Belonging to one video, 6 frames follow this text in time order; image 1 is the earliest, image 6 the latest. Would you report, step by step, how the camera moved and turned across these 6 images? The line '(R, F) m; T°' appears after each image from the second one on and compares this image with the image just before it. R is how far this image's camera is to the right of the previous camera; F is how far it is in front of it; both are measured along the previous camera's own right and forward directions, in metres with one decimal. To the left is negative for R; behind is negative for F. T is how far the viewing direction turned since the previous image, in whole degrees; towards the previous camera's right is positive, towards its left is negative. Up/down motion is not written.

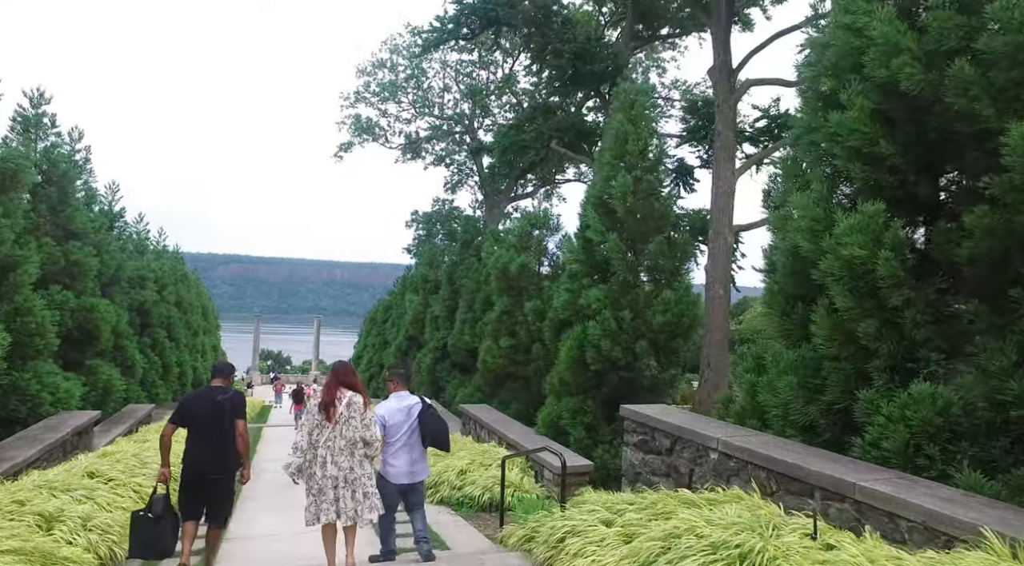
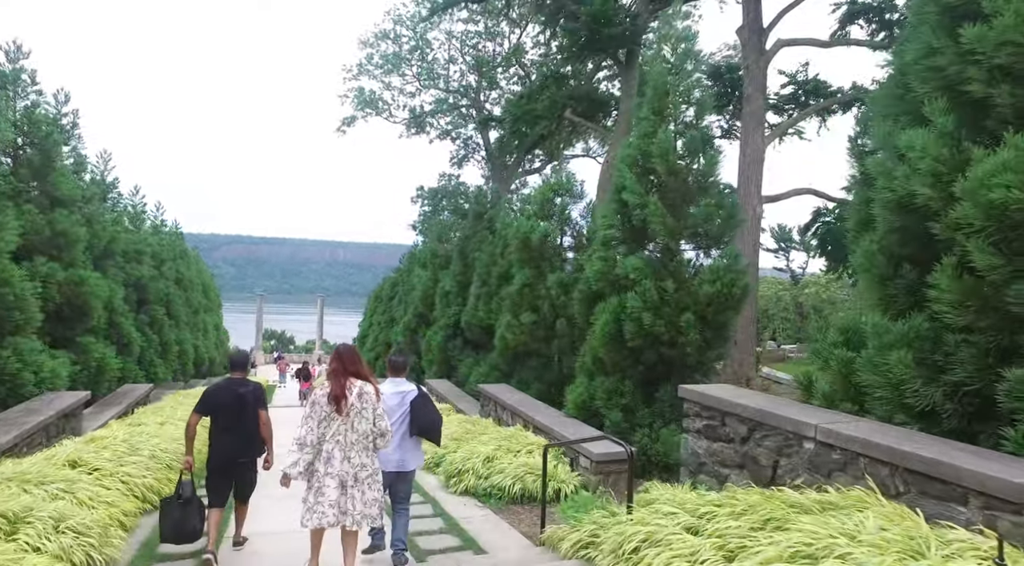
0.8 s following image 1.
(-0.3, +0.8) m; 0°
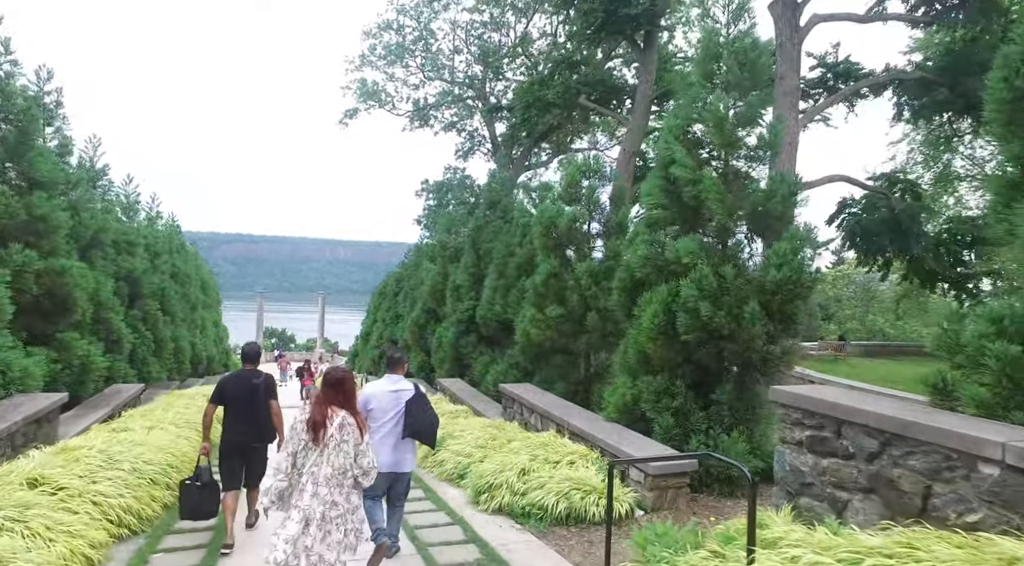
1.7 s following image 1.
(-0.3, +0.9) m; 0°
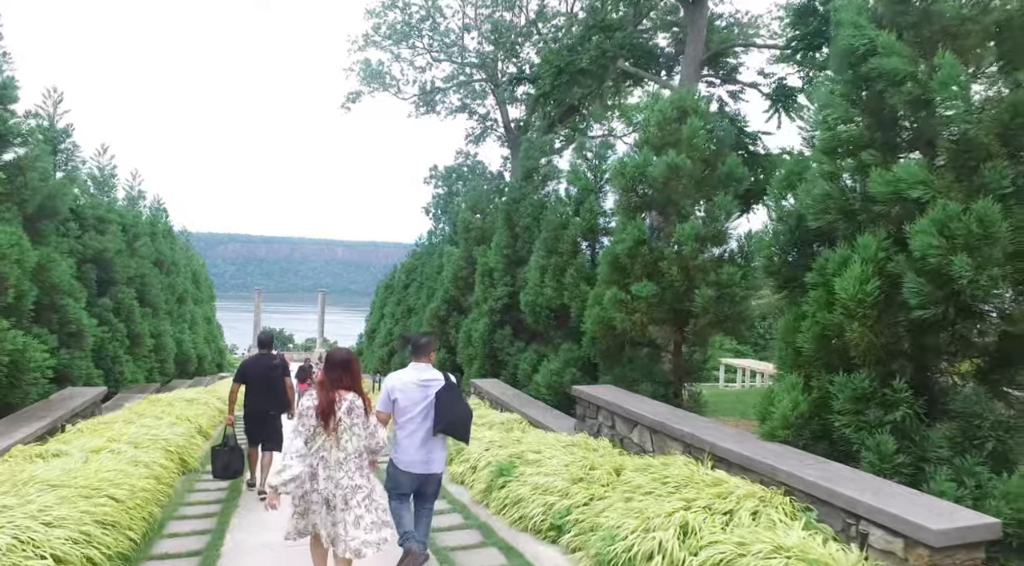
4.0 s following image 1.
(-0.7, +2.3) m; 0°
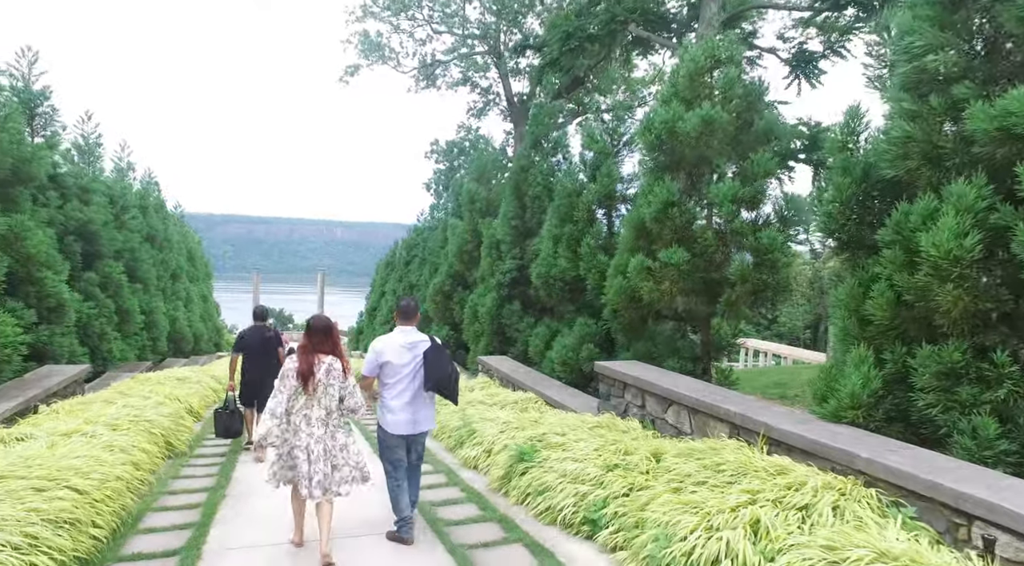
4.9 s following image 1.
(-0.1, +0.6) m; 0°
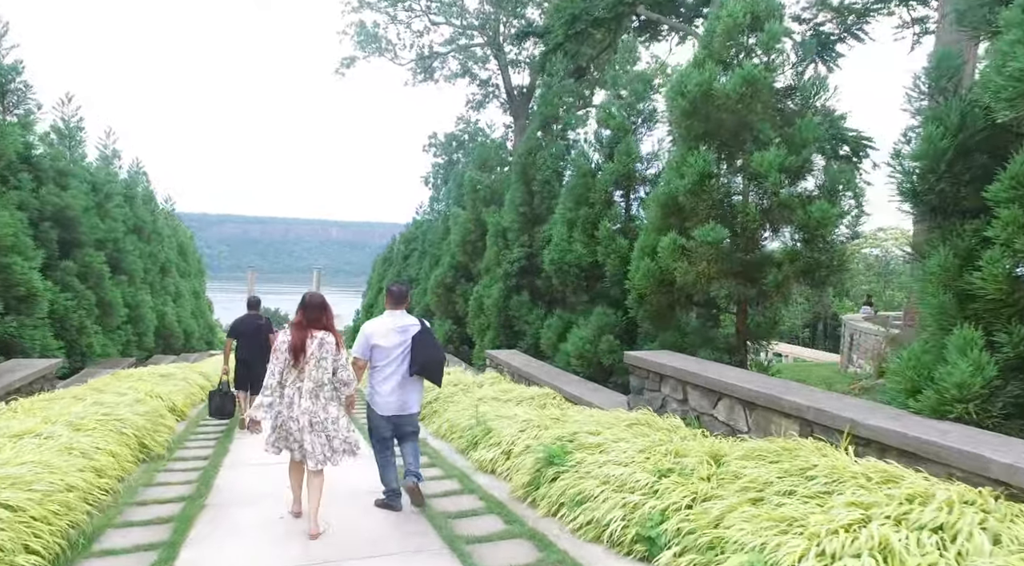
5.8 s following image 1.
(-0.2, +0.7) m; 0°
